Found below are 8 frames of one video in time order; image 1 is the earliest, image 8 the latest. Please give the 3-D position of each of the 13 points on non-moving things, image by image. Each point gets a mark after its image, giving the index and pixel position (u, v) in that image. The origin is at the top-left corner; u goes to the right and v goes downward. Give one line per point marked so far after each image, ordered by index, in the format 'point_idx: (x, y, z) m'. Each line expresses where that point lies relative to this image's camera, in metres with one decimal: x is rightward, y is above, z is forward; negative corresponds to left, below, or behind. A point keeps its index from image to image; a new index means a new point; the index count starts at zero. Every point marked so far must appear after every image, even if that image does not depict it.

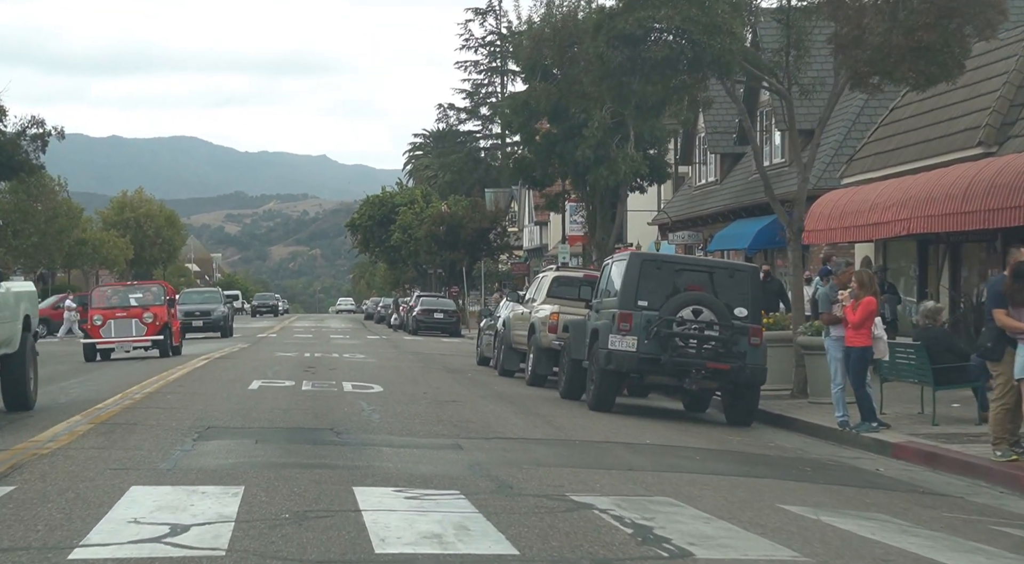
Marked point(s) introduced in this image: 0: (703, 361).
0: (+2.4, -1.0, +14.9) m
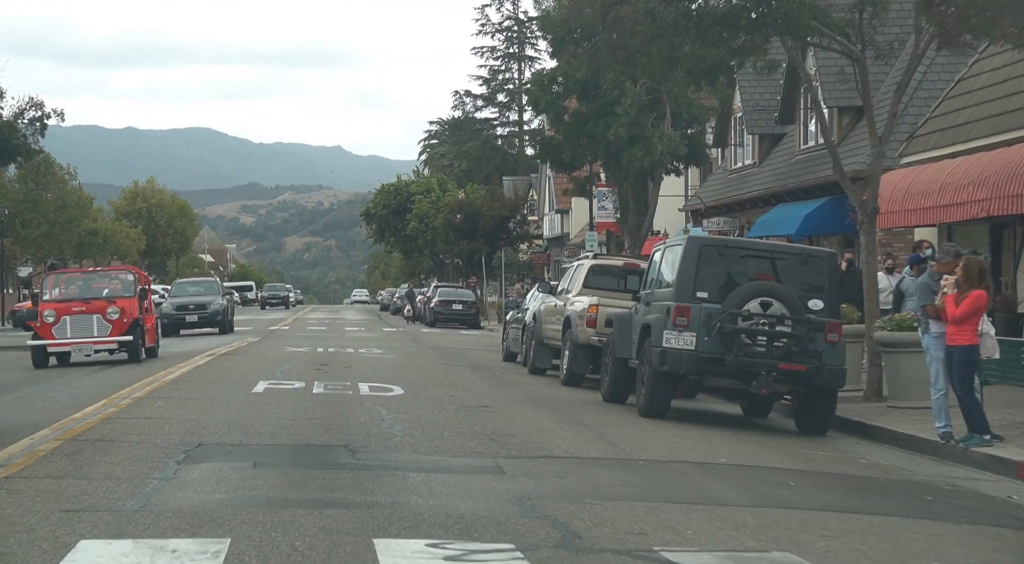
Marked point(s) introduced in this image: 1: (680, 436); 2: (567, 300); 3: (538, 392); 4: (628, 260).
0: (+2.9, -0.9, +12.9) m
1: (+1.7, -1.6, +12.0) m
2: (+0.9, -0.3, +19.3) m
3: (+0.4, -1.6, +16.5) m
4: (+1.9, +0.4, +19.5) m
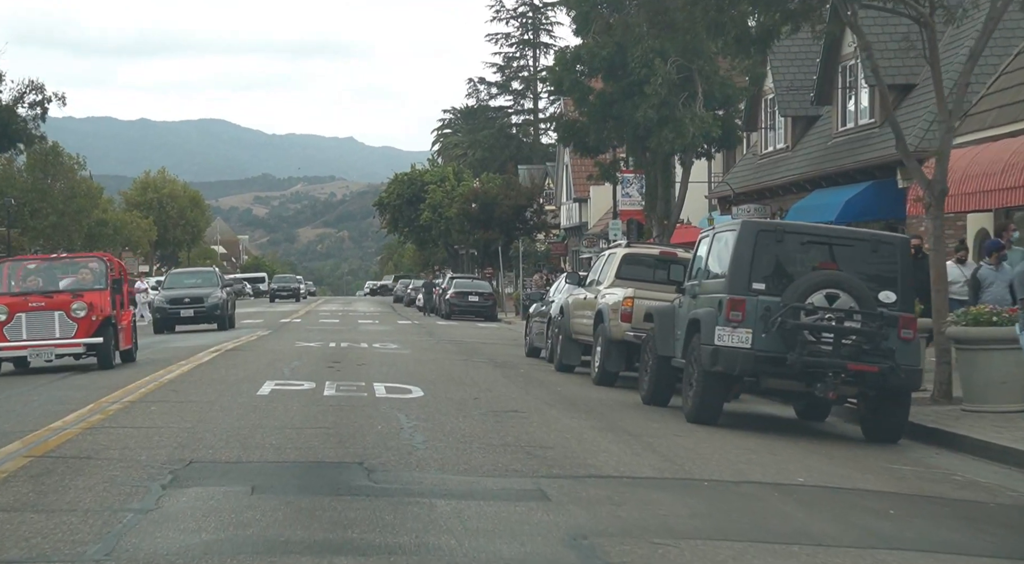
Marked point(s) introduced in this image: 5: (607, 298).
0: (+3.2, -0.8, +11.5) m
1: (+2.0, -1.5, +10.5) m
2: (+1.3, -0.2, +17.8) m
3: (+0.7, -1.4, +15.1) m
4: (+2.3, +0.5, +18.1) m
5: (+1.4, -0.2, +17.1) m
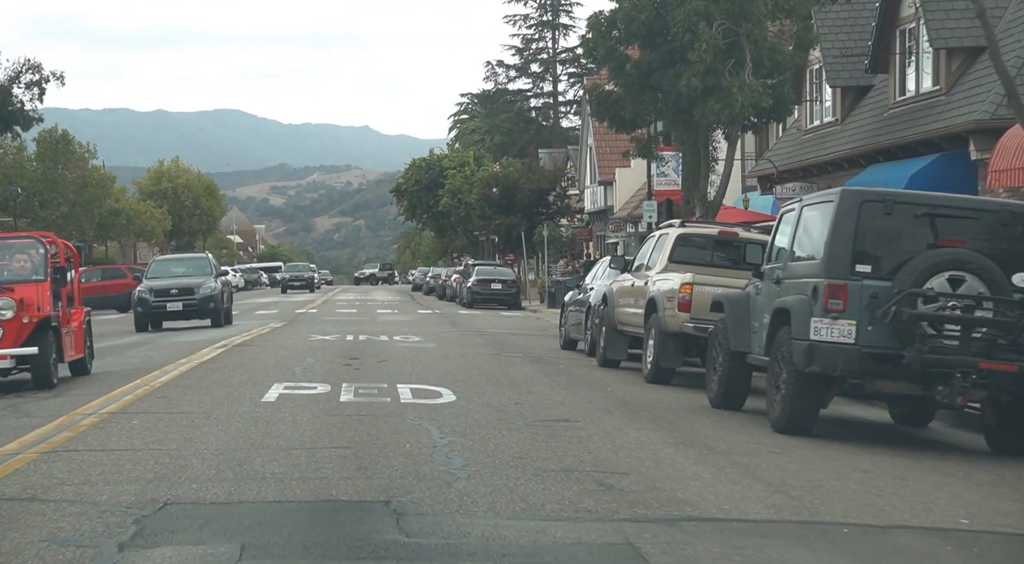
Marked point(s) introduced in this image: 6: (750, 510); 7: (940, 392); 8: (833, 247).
0: (+3.7, -0.6, +9.4) m
1: (+2.5, -1.3, +8.5) m
2: (+1.8, 0.0, +15.8) m
3: (+1.2, -1.3, +13.1) m
4: (+2.9, +0.7, +16.0) m
5: (+1.9, 0.0, +15.1) m
6: (+1.4, -1.3, +6.6) m
7: (+3.4, -0.9, +9.5) m
8: (+2.7, +0.3, +9.9) m
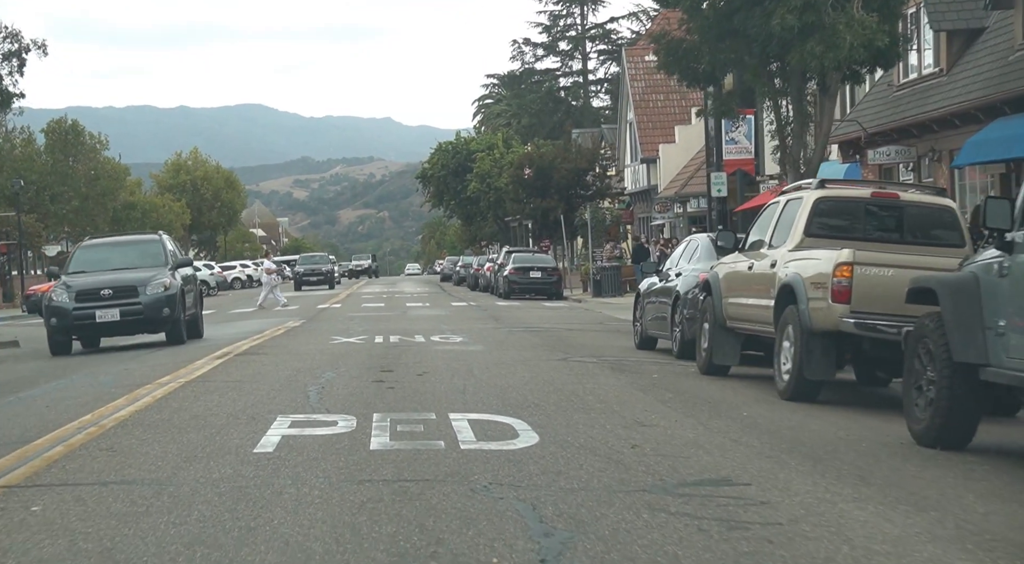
0: (+4.4, -0.4, +5.4) m
1: (+3.2, -1.2, +4.5) m
2: (+2.7, +0.2, +11.8) m
3: (+2.0, -1.1, +9.1) m
4: (+3.7, +1.0, +12.0) m
5: (+2.7, +0.1, +11.1) m
6: (+2.0, -1.2, +2.7) m
7: (+4.2, -0.7, +5.5) m
8: (+3.4, +0.5, +5.9) m
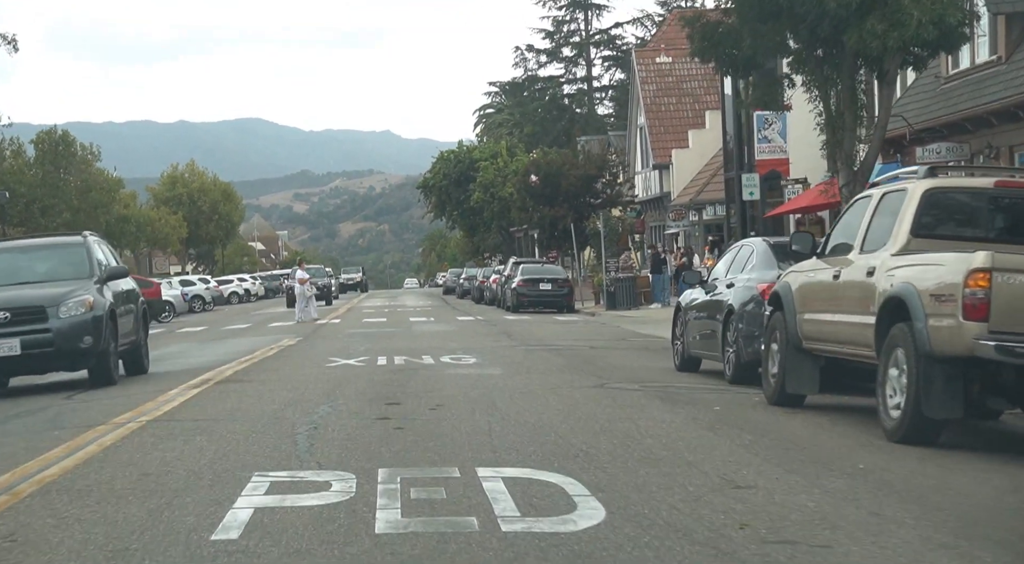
0: (+4.7, -0.5, +3.1) m
1: (+3.5, -1.2, +2.2) m
2: (+3.0, +0.1, +9.5) m
3: (+2.3, -1.2, +6.8) m
4: (+4.0, +0.9, +9.7) m
5: (+3.0, +0.1, +8.8) m
6: (+2.3, -1.2, +0.4) m
7: (+4.4, -0.7, +3.2) m
8: (+3.7, +0.4, +3.6) m
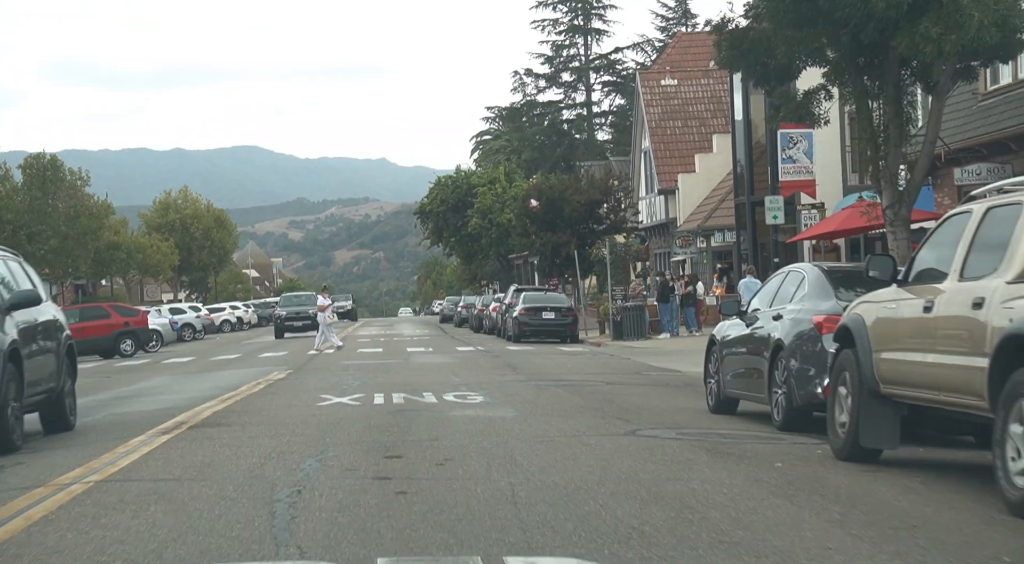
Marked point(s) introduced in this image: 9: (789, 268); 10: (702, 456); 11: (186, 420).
0: (+4.9, -0.5, +1.3) m
1: (+3.7, -1.3, +0.4) m
2: (+3.1, -0.1, +7.8) m
3: (+2.5, -1.3, +5.1) m
4: (+4.2, +0.6, +8.0) m
5: (+3.2, -0.1, +7.1) m
6: (+2.5, -1.2, -1.4) m
7: (+4.7, -0.8, +1.4) m
8: (+3.9, +0.3, +1.9) m
9: (+3.0, +0.1, +13.0) m
10: (+1.5, -1.4, +9.8) m
11: (-3.7, -1.5, +13.3) m
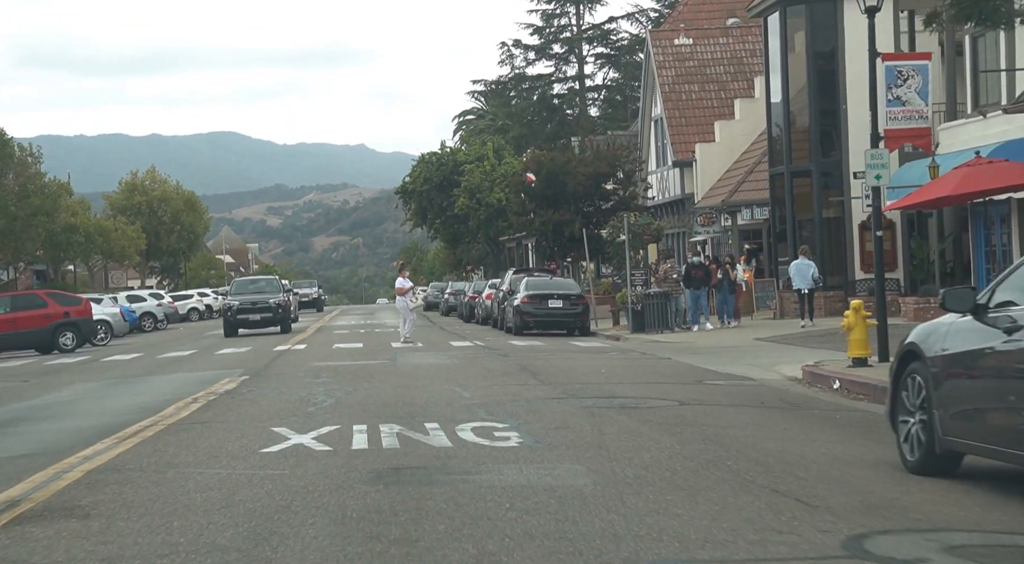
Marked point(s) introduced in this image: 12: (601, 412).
0: (+5.6, -0.5, -4.3) m
1: (+4.5, -1.2, -5.2) m
2: (+3.8, 0.0, +2.1) m
3: (+3.2, -1.3, -0.6) m
4: (+4.8, +0.8, +2.4) m
5: (+3.8, 0.0, +1.4) m
6: (+3.3, -1.2, -7.0) m
7: (+5.4, -0.8, -4.2) m
8: (+4.6, +0.4, -3.8) m
9: (+3.5, +0.3, +7.3) m
10: (+2.1, -1.3, +4.1) m
11: (-3.1, -1.4, +7.5) m
12: (+1.0, -1.4, +12.6) m
